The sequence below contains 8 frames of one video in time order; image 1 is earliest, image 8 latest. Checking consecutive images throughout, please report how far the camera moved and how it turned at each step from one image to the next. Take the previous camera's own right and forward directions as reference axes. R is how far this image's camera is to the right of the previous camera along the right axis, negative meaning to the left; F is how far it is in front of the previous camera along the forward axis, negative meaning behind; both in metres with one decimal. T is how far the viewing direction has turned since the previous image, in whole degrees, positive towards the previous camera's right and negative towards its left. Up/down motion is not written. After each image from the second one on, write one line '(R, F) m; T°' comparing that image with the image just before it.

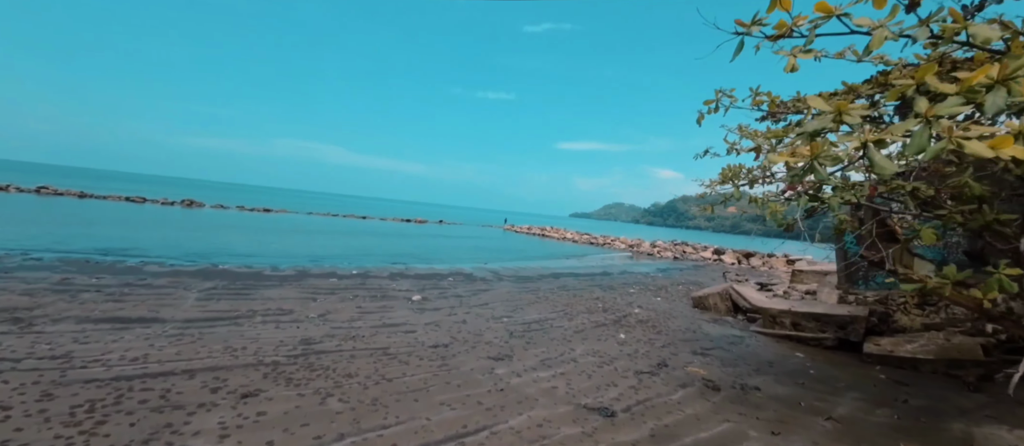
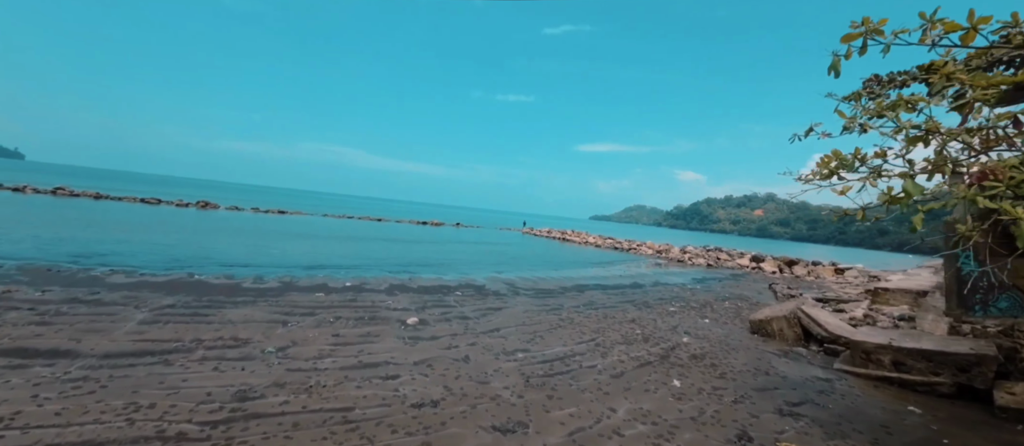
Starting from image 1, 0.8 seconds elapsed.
(+0.1, +2.6) m; -3°
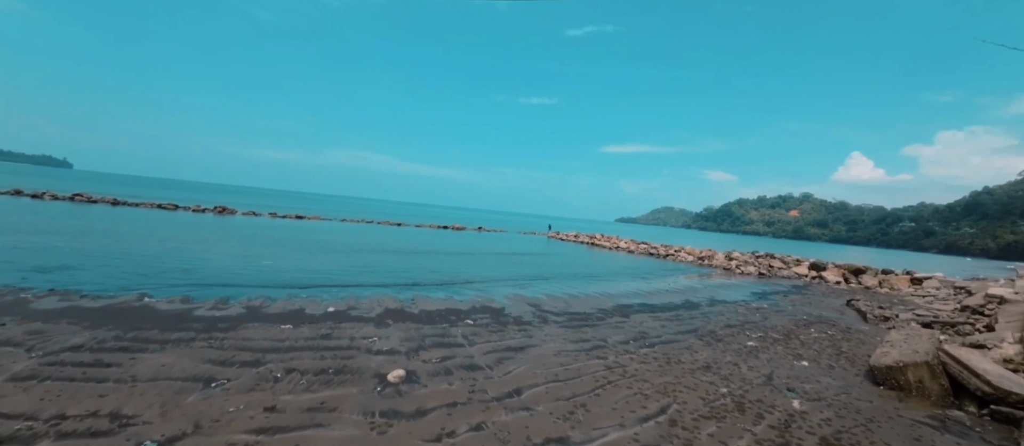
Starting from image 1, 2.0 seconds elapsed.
(0.0, +3.3) m; -3°
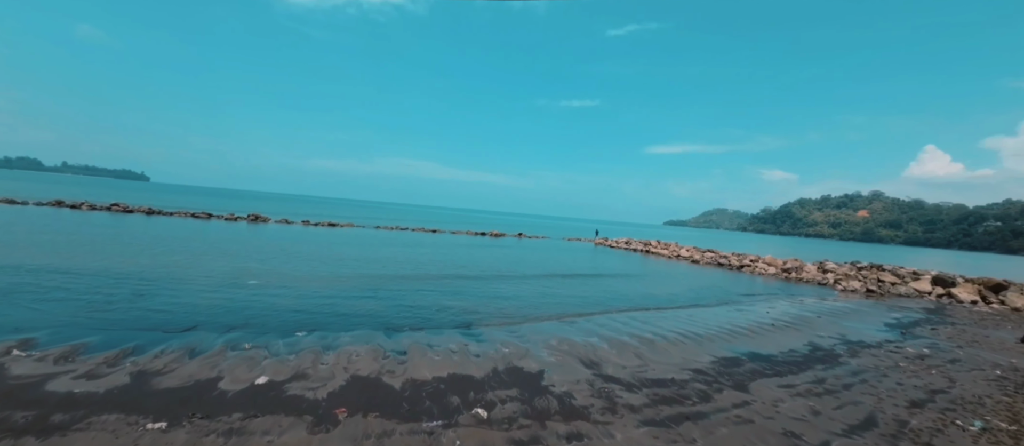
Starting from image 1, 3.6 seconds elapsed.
(0.0, +4.5) m; -6°
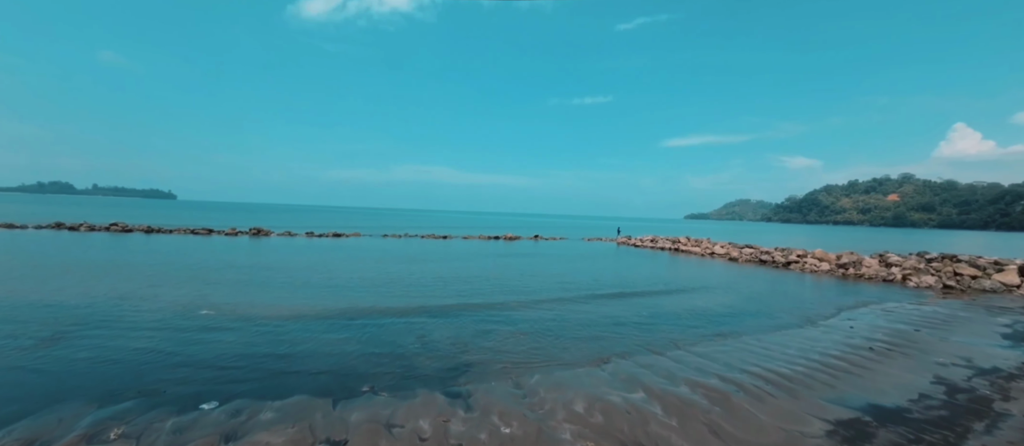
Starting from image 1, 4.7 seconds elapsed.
(+0.3, +3.0) m; -2°
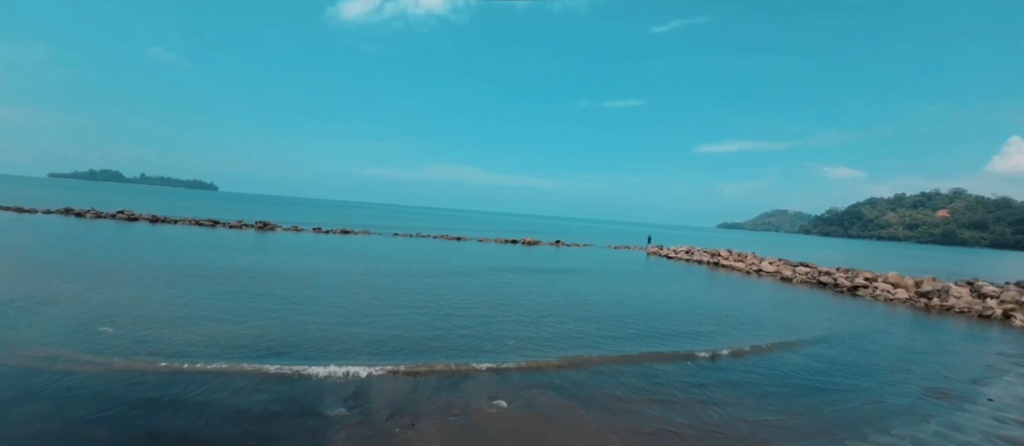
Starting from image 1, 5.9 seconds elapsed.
(+0.6, +3.3) m; -3°
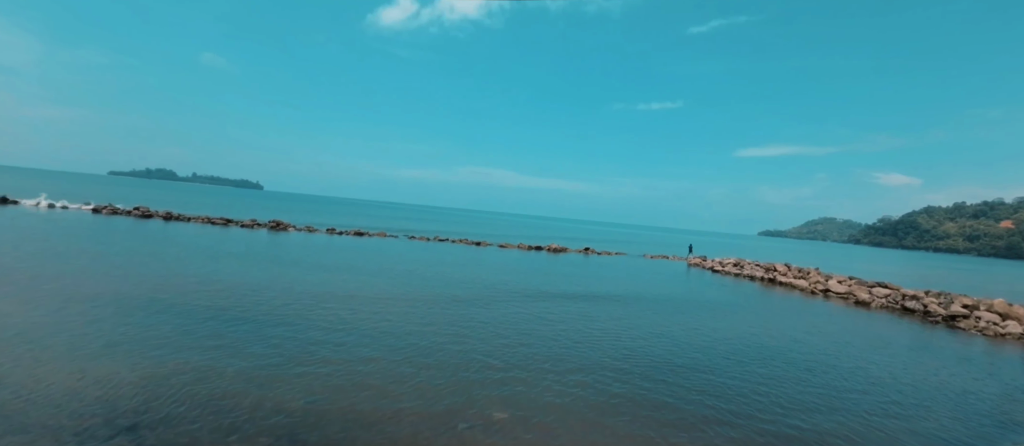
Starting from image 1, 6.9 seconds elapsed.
(+0.4, +3.2) m; -4°
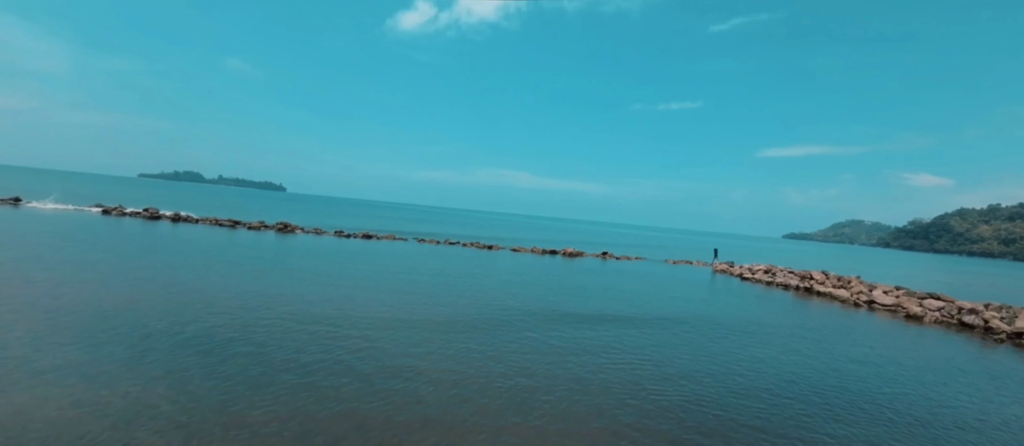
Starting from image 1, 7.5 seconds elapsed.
(+0.2, +1.6) m; -2°
